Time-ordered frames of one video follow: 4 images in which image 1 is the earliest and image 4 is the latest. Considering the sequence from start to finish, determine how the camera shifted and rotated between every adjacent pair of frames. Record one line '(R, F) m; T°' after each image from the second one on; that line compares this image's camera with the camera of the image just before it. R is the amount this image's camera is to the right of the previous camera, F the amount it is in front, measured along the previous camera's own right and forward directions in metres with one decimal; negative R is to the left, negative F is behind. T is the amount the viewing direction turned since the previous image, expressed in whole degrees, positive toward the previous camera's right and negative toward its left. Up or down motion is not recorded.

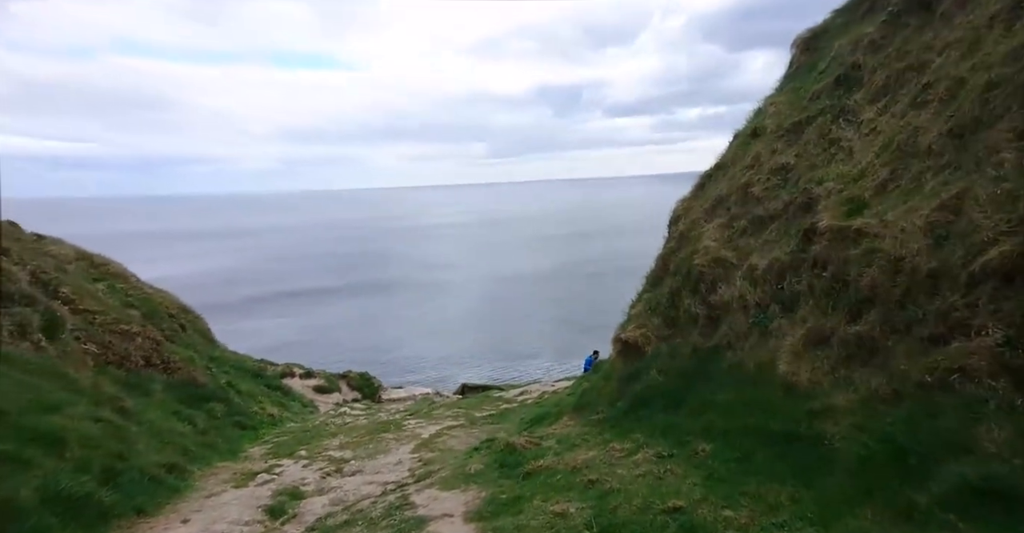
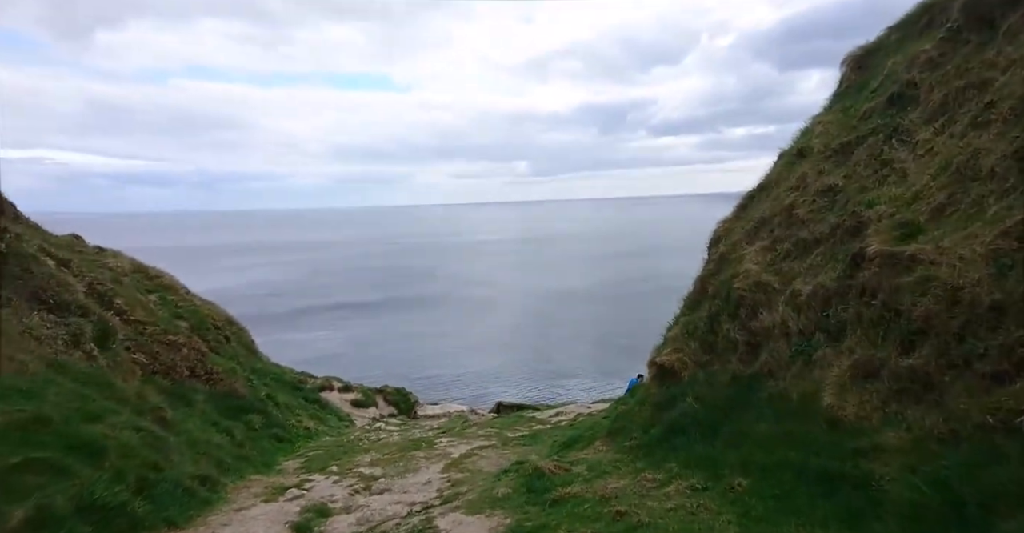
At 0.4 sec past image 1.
(+0.2, +0.2) m; -4°
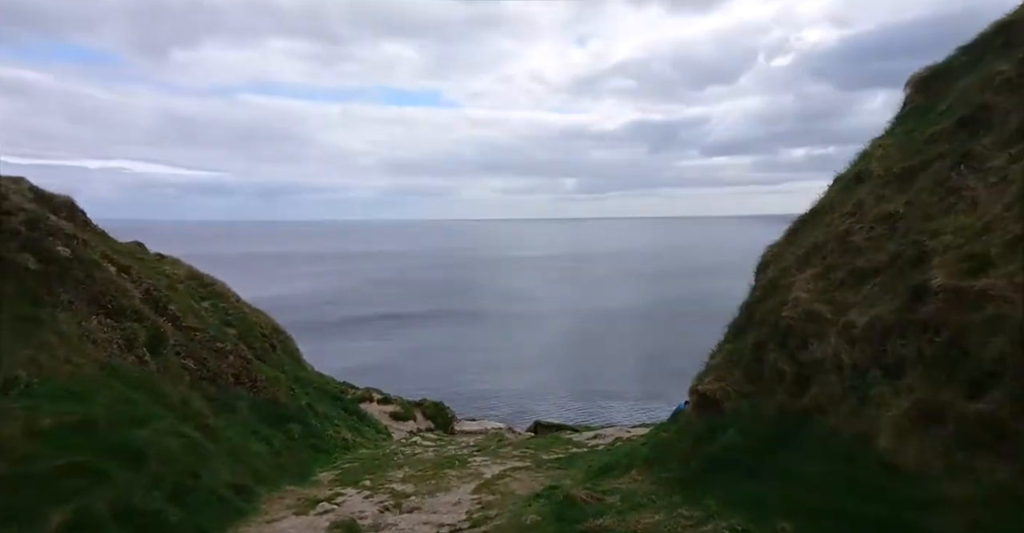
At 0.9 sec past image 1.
(+0.1, +0.3) m; -4°
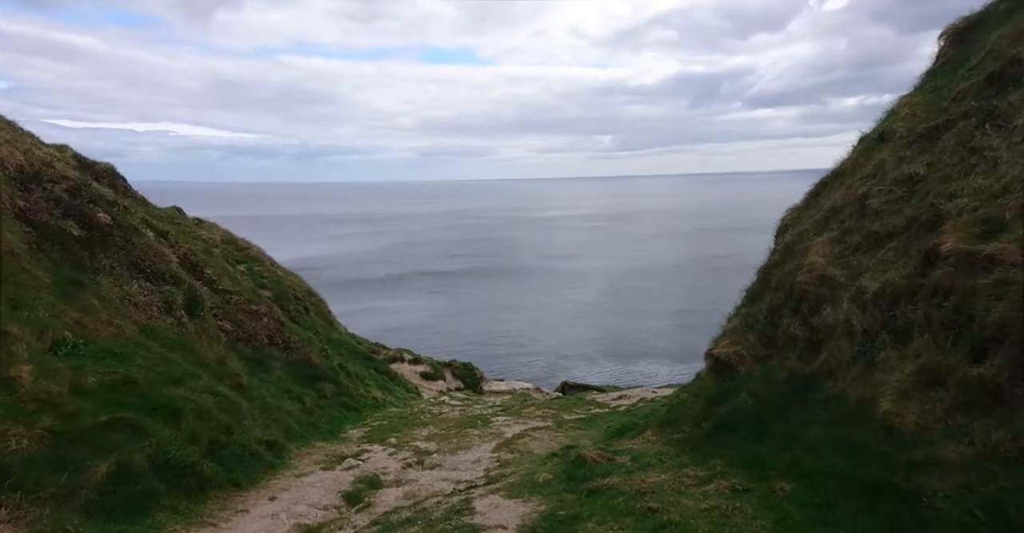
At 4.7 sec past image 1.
(+0.4, -0.2) m; -3°
